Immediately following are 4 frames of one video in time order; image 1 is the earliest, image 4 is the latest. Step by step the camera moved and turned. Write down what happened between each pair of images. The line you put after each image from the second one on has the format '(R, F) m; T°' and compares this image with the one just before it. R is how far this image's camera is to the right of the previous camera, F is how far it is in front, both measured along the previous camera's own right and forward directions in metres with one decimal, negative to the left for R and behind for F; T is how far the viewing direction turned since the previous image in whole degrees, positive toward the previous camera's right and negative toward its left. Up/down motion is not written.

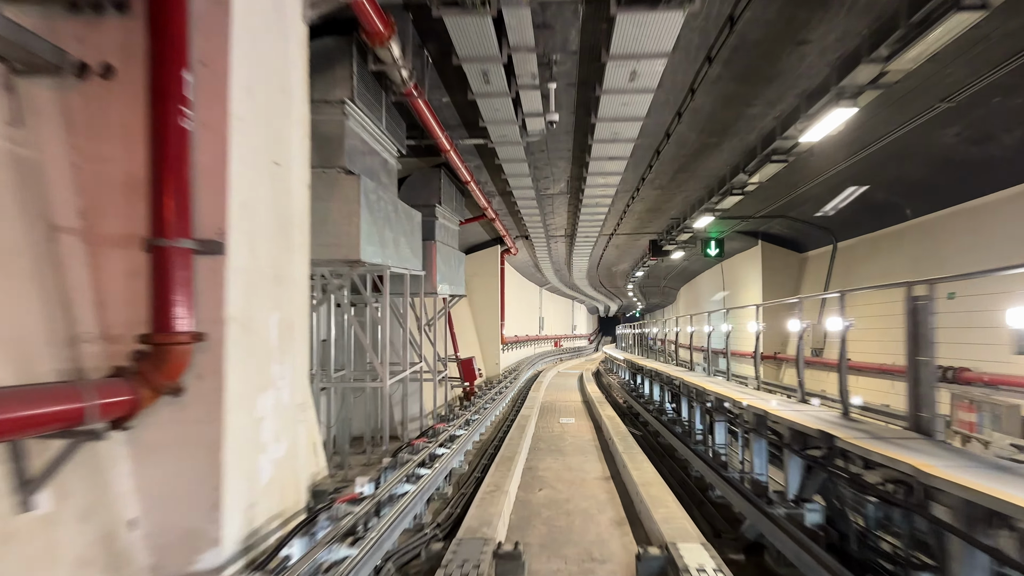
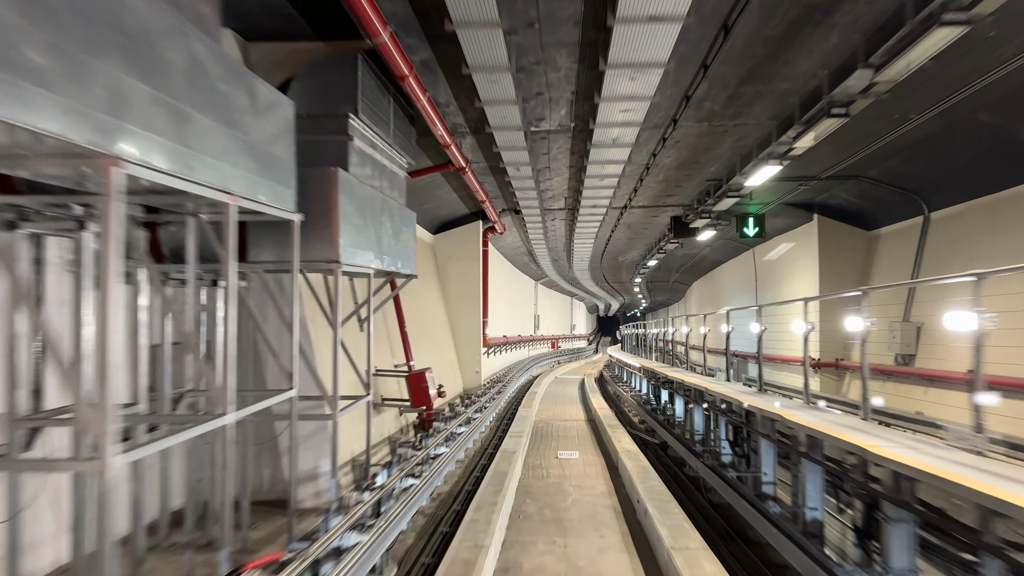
(+0.1, +1.0) m; 0°
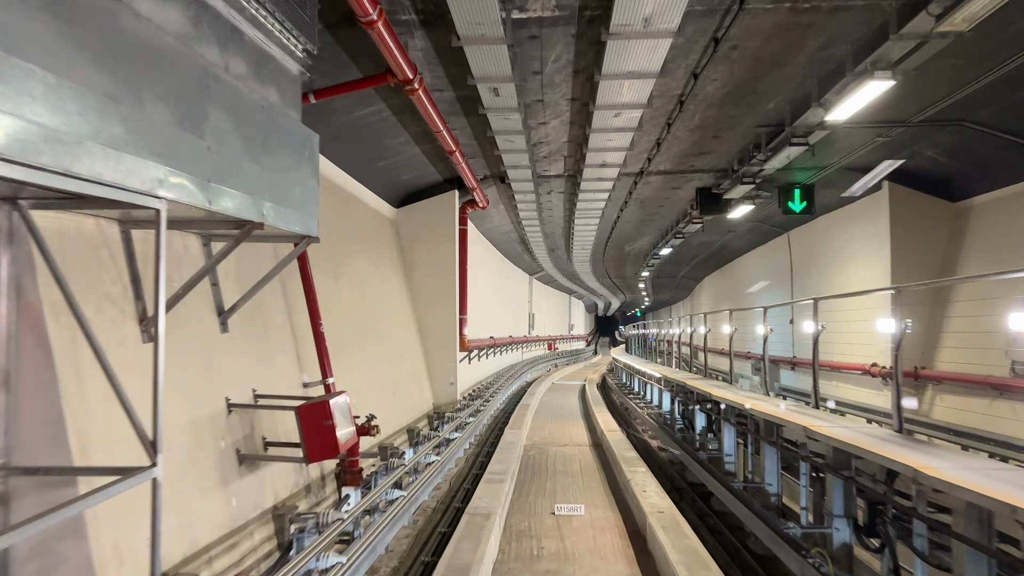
(+0.1, +0.8) m; 0°
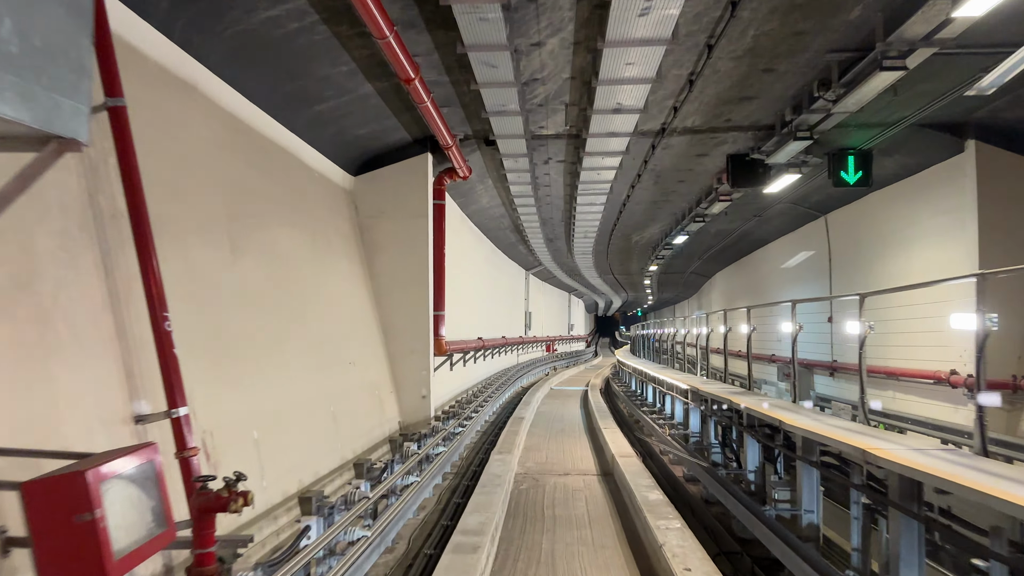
(+0.1, +0.6) m; 0°
